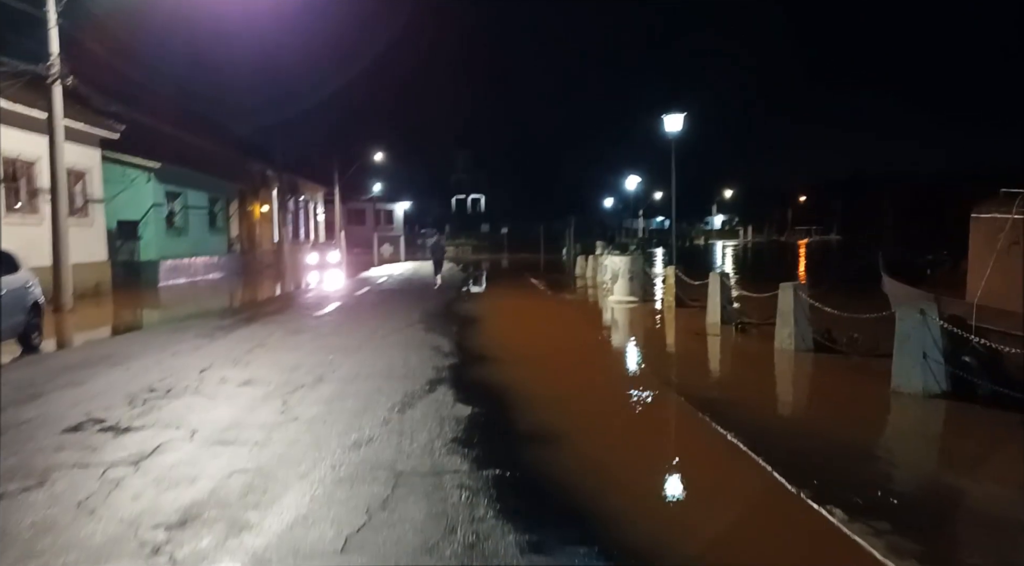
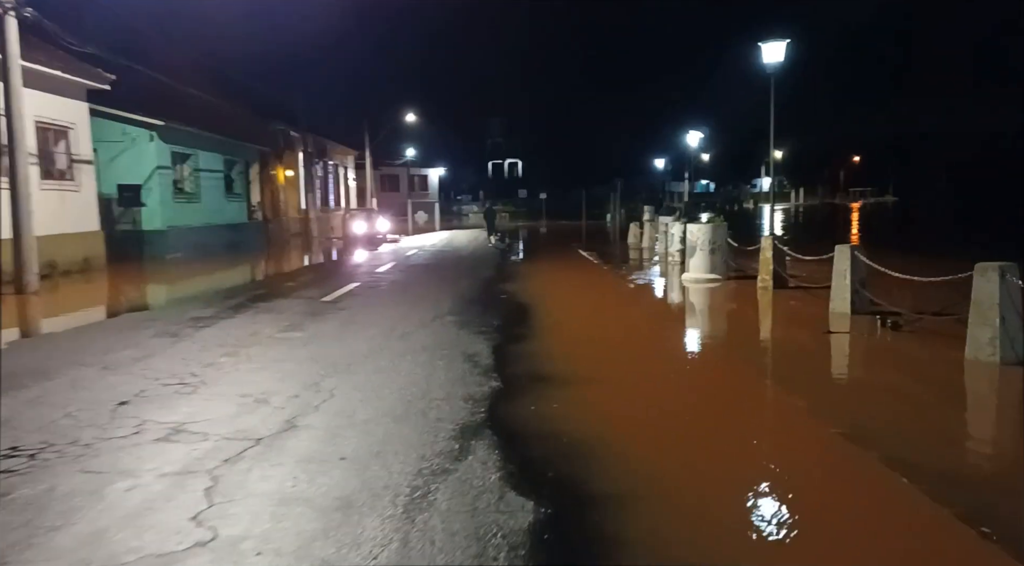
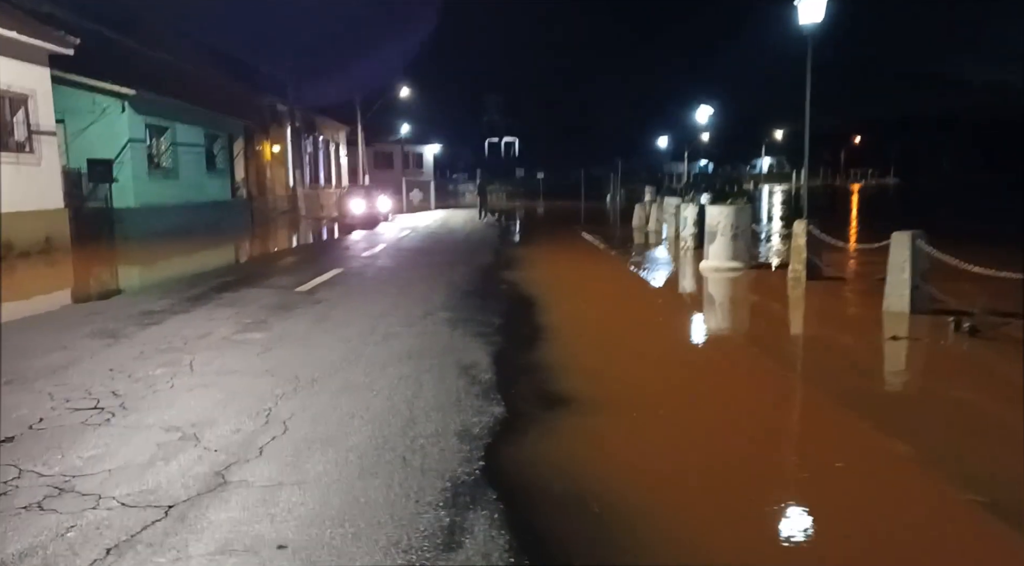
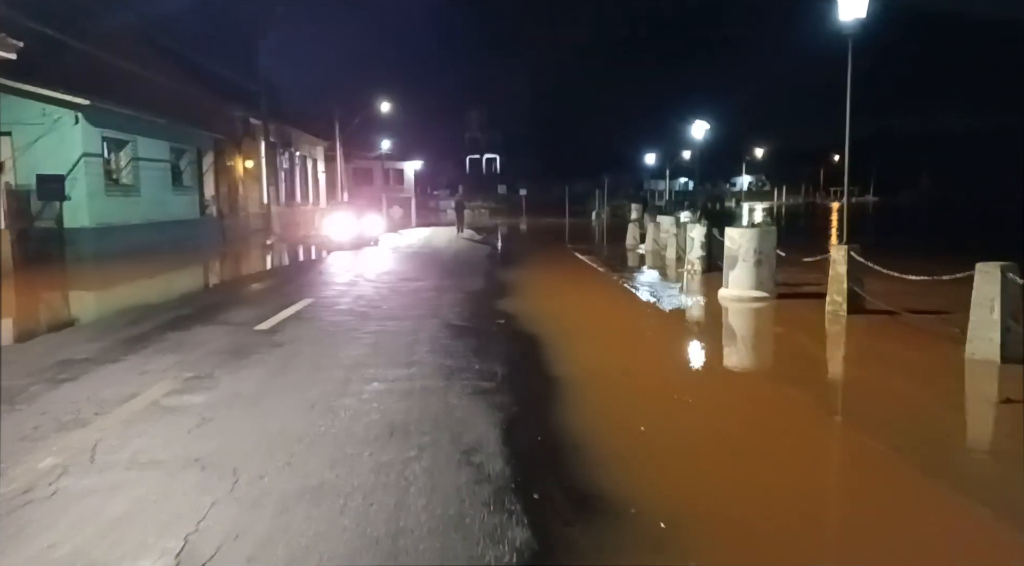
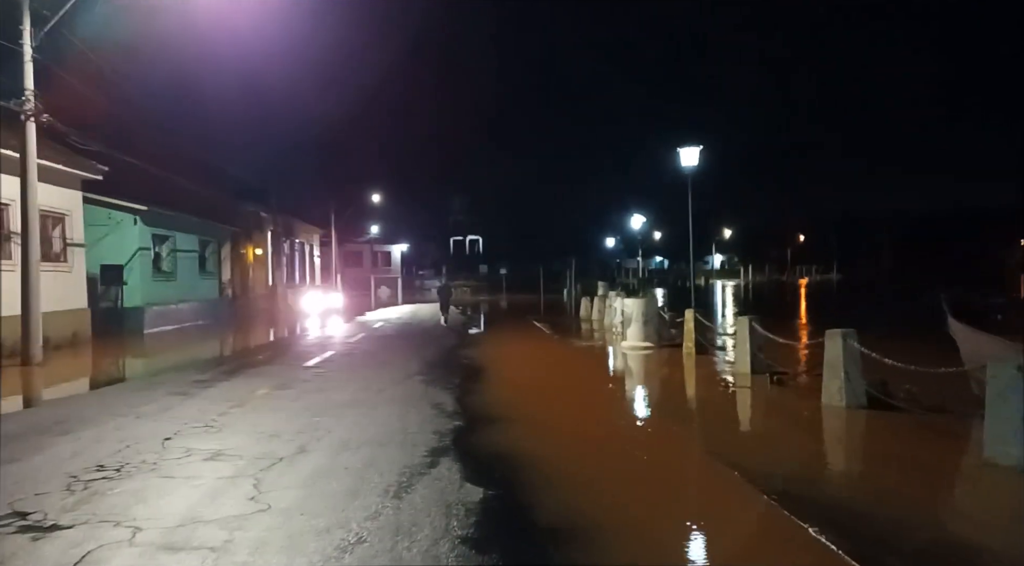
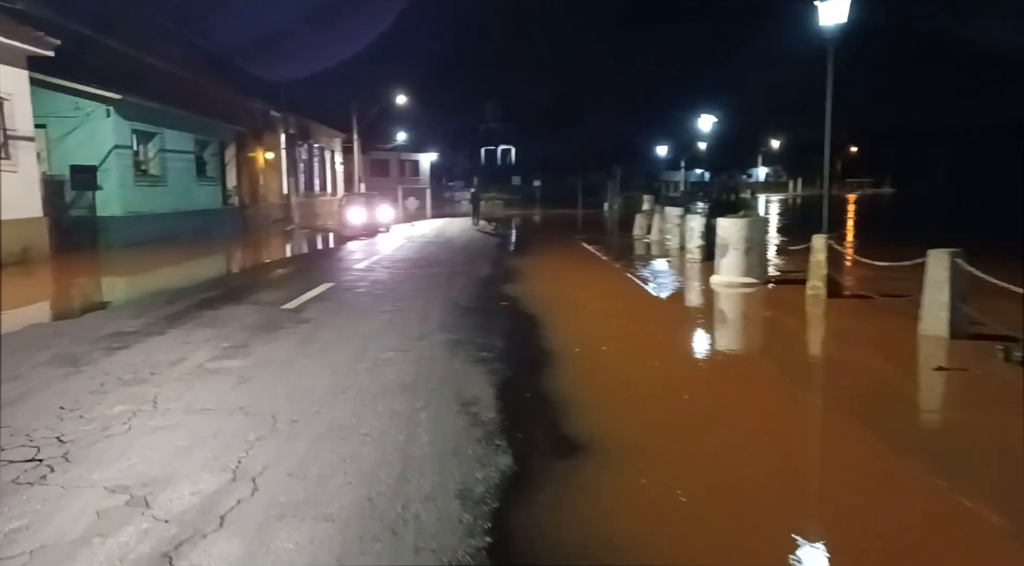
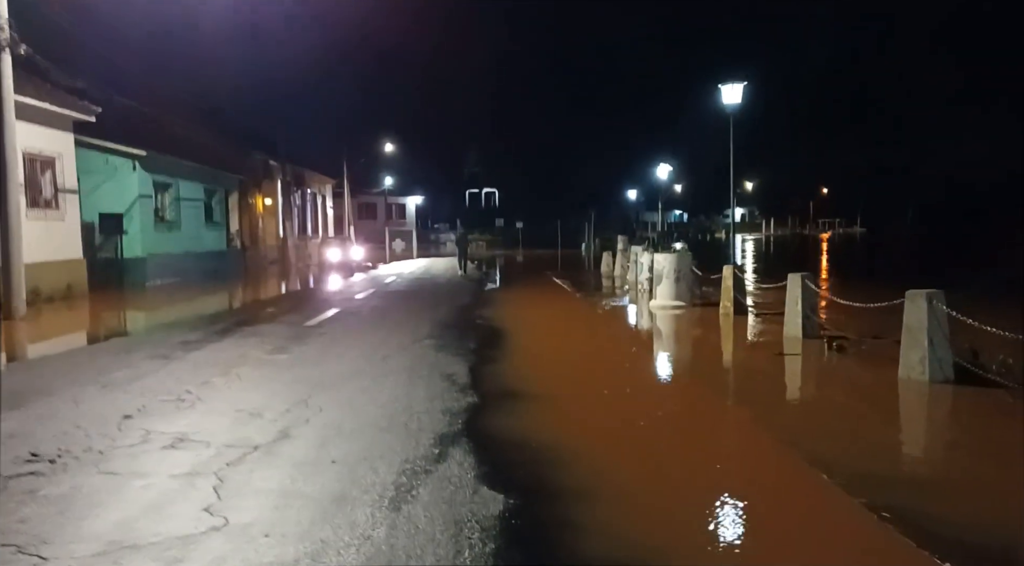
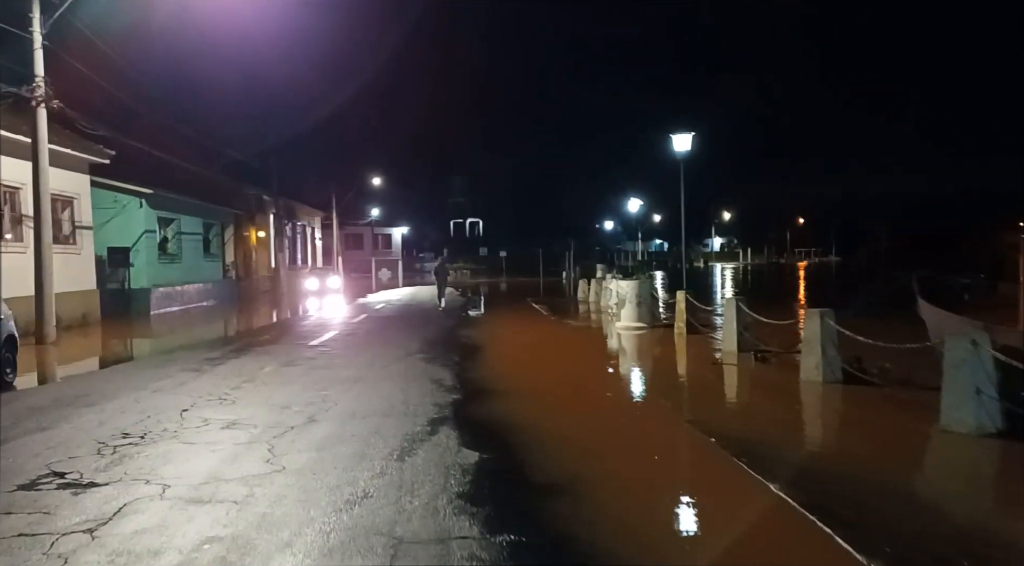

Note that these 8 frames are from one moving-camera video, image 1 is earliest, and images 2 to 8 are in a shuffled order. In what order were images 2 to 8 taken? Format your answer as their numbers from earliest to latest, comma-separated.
8, 5, 7, 2, 3, 6, 4
